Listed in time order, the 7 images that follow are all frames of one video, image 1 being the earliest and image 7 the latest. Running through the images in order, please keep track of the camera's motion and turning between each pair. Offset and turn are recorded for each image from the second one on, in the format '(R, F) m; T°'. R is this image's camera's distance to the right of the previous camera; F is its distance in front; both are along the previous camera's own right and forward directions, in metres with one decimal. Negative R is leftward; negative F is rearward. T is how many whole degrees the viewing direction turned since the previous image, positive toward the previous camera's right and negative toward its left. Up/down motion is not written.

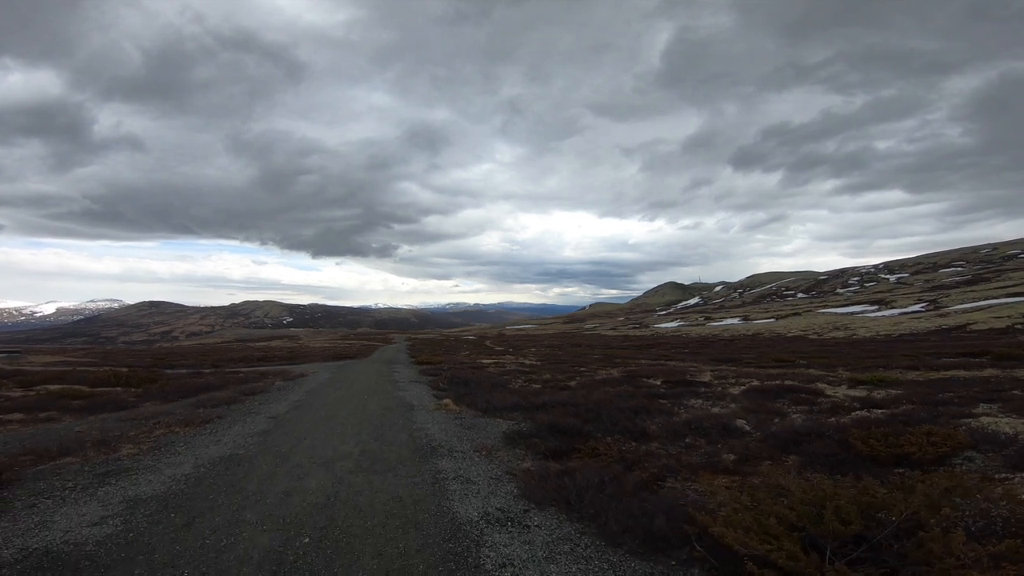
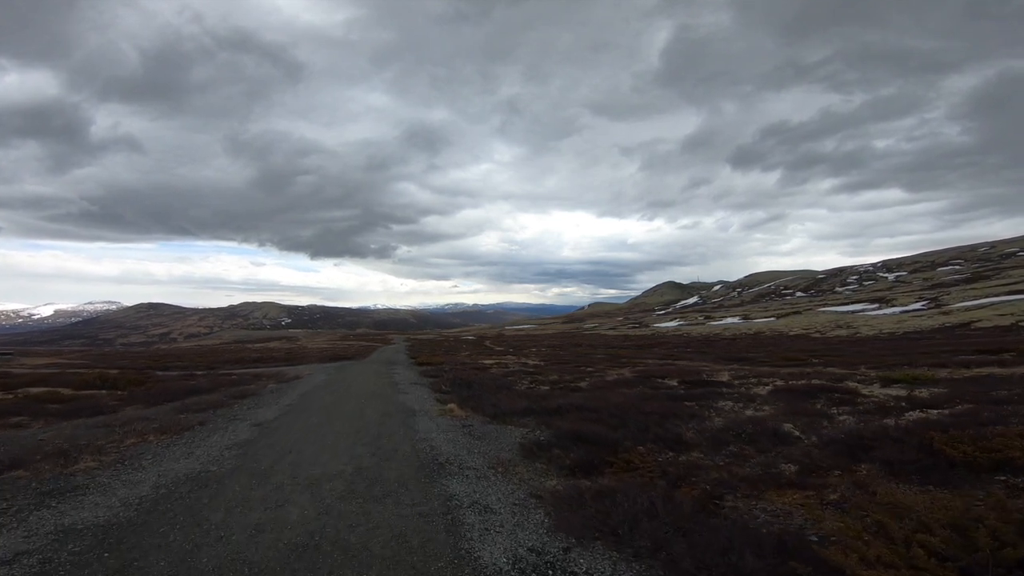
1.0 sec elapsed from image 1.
(-0.7, +2.6) m; 0°
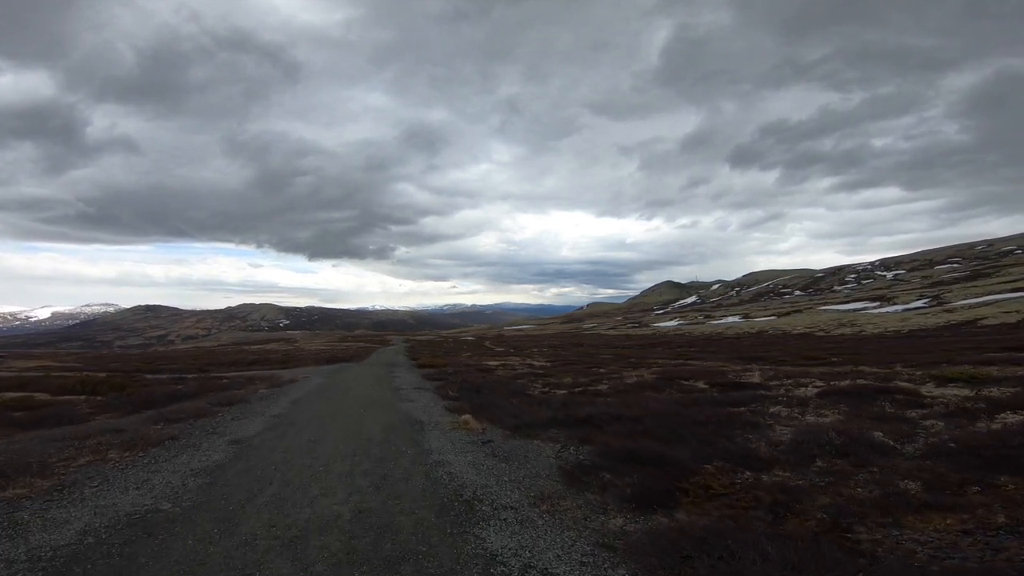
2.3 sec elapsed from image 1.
(-1.2, +3.5) m; 0°
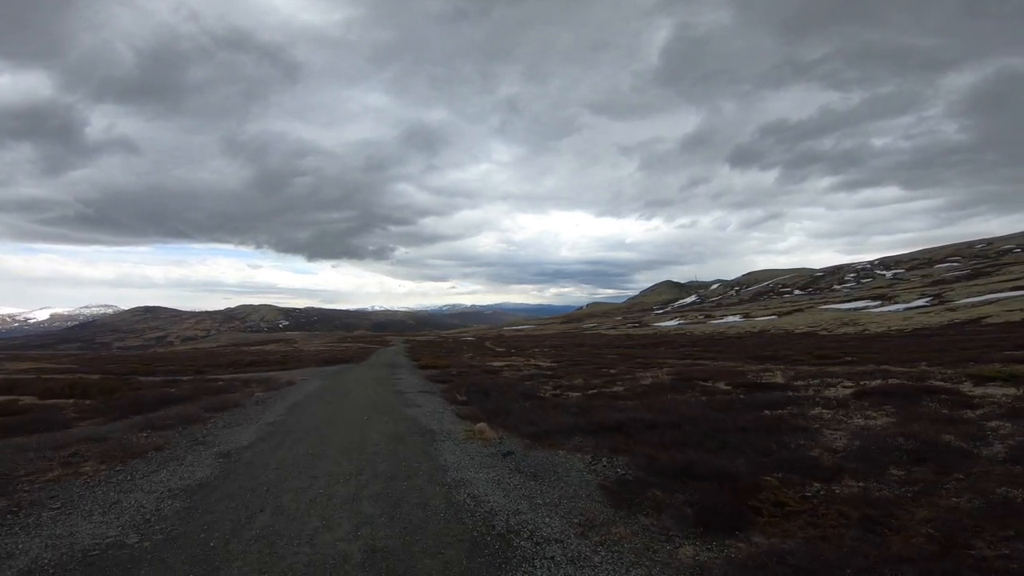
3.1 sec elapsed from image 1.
(-0.9, +2.1) m; 0°
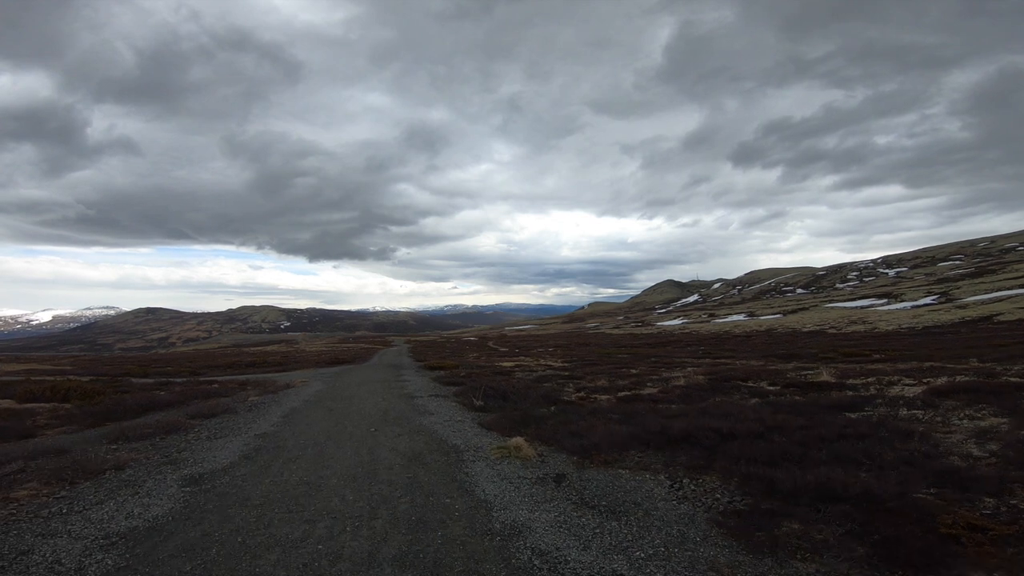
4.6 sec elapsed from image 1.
(-1.4, +3.6) m; 0°
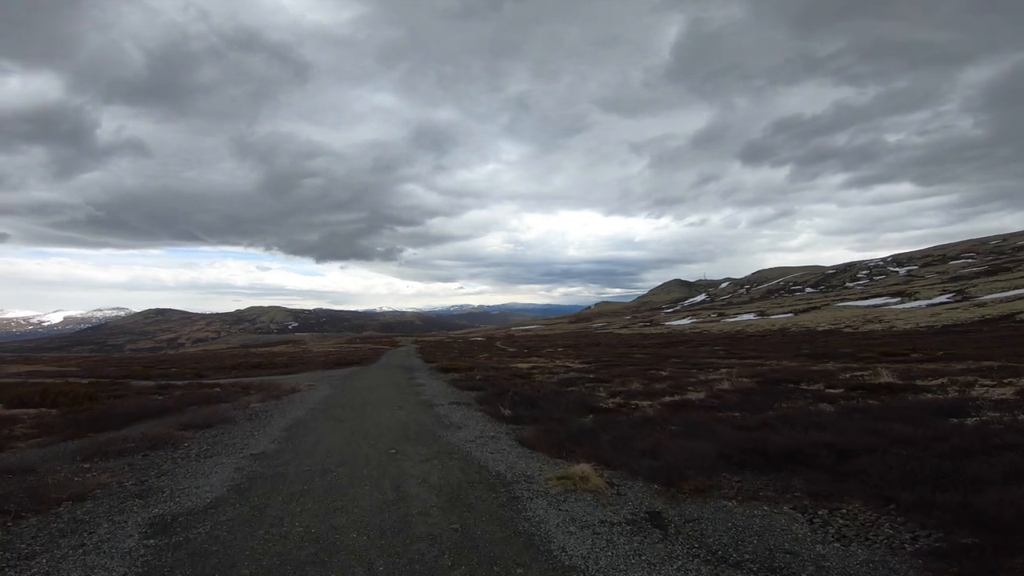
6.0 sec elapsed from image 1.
(-1.5, +3.4) m; -1°
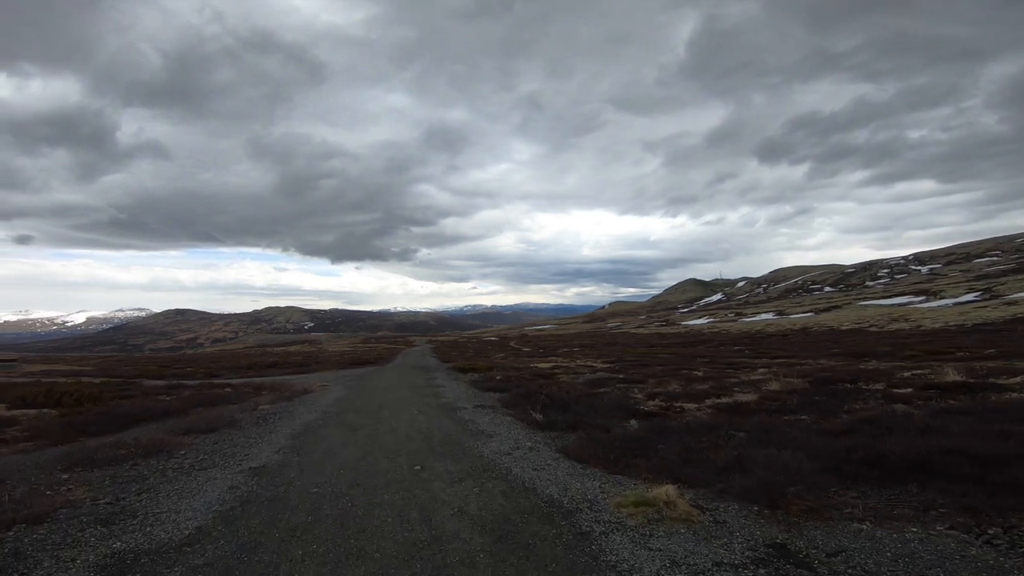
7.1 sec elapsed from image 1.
(-1.0, +2.7) m; -2°
